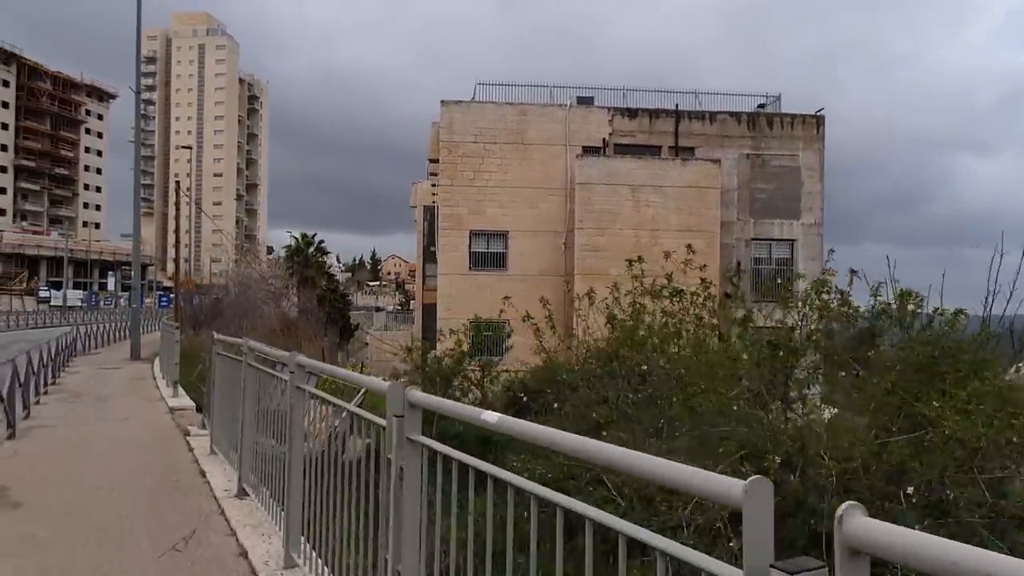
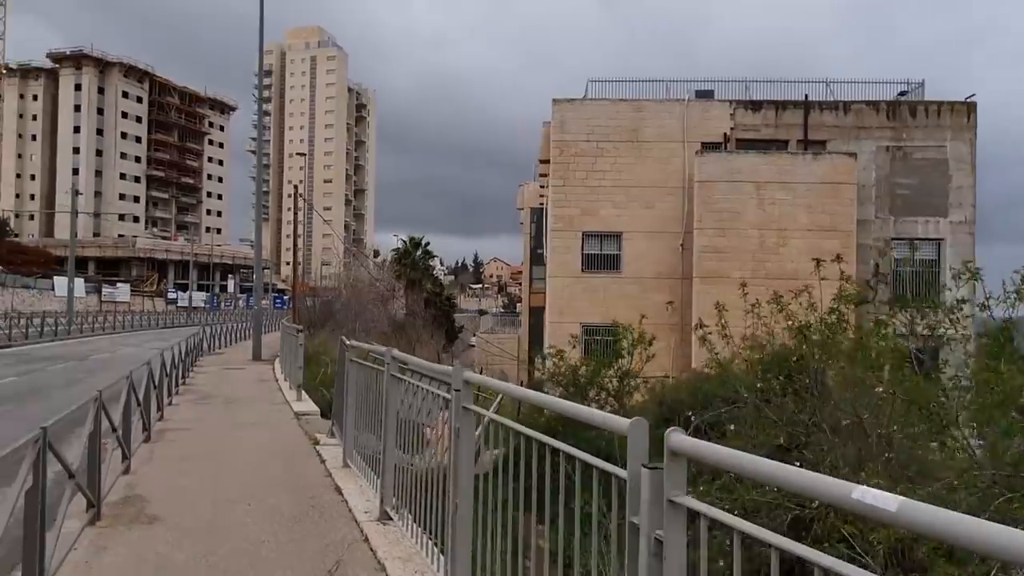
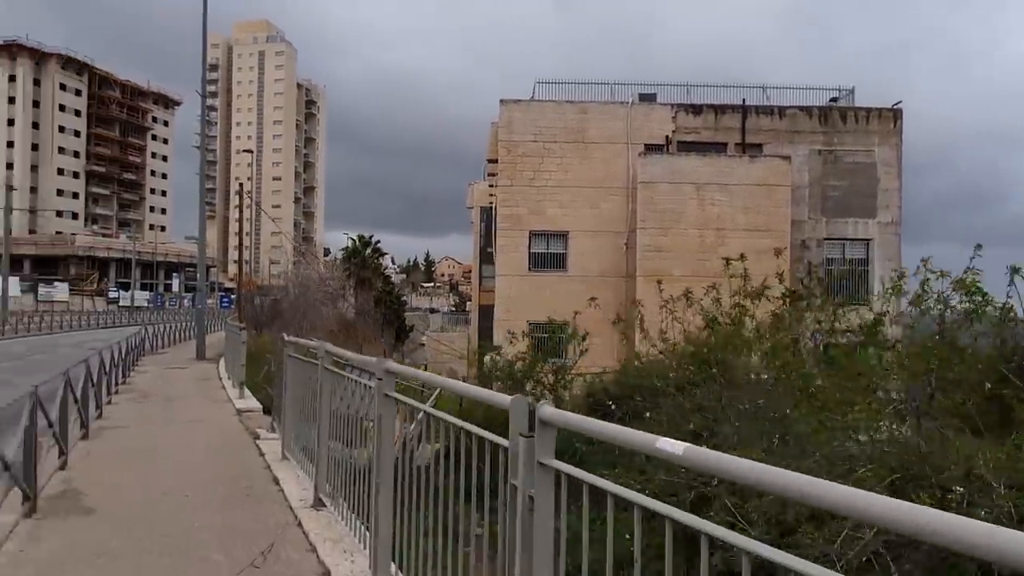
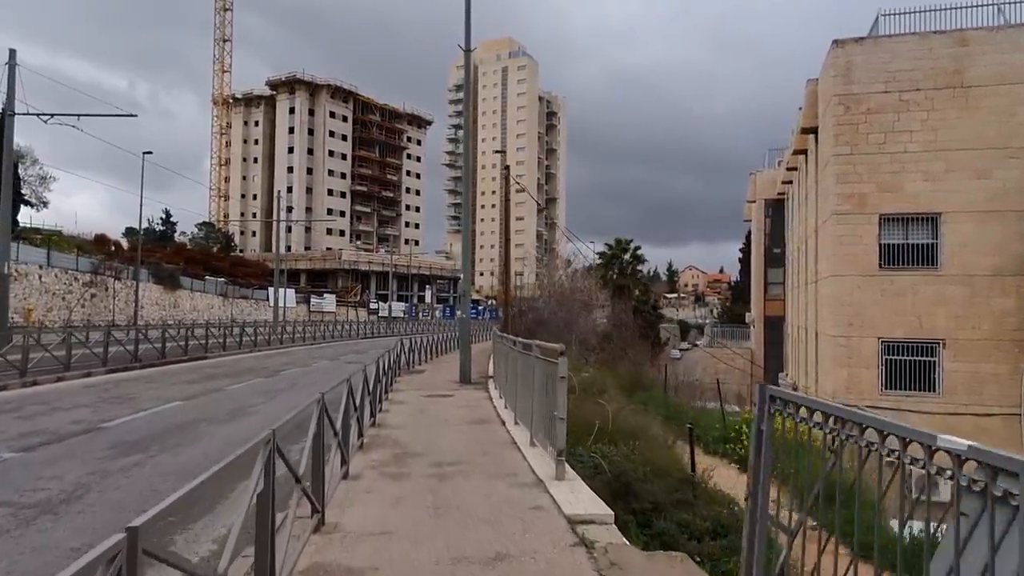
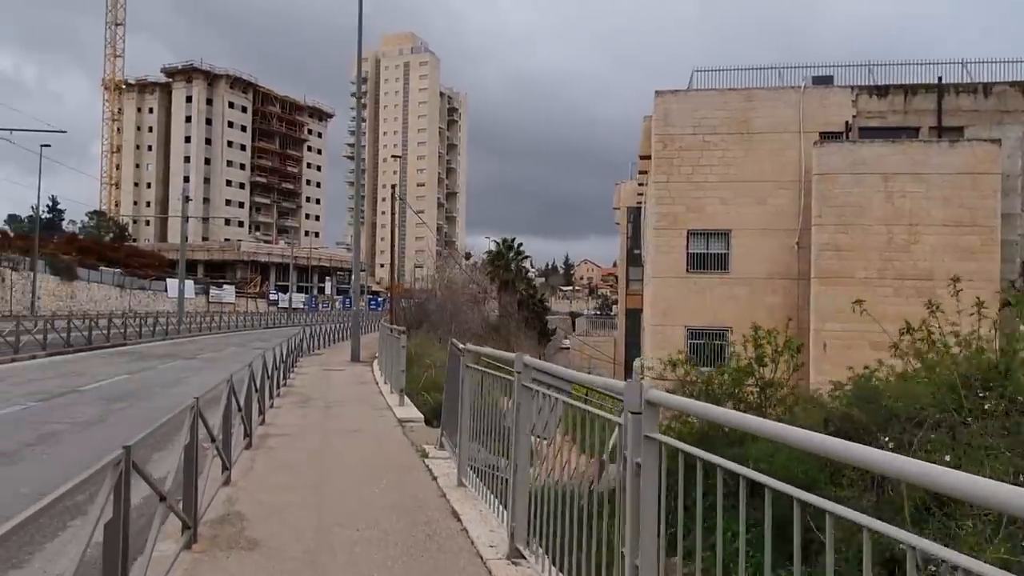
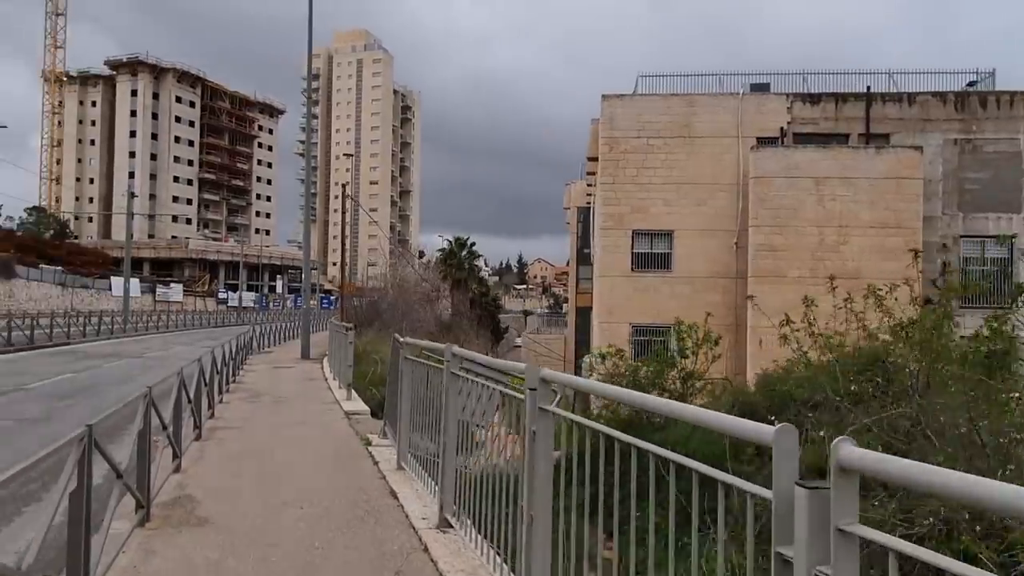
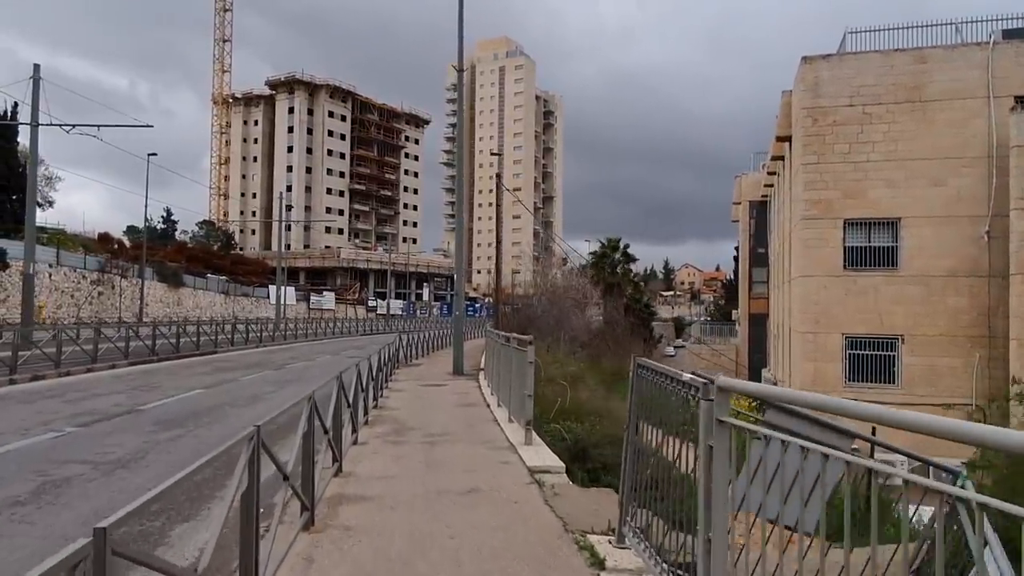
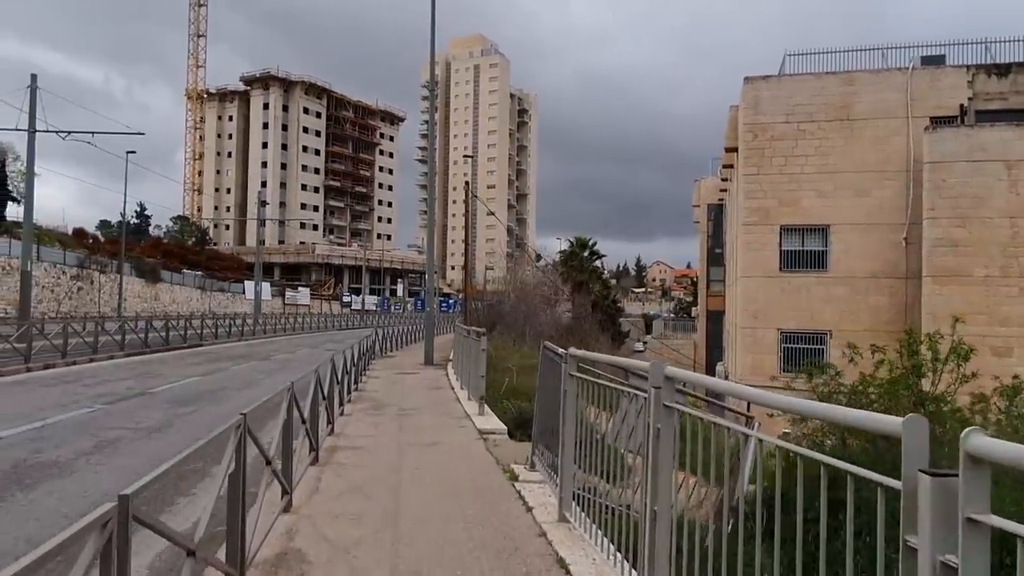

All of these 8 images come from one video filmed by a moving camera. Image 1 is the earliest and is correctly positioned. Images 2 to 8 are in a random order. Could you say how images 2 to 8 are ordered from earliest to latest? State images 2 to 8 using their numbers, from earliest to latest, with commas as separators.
3, 2, 6, 5, 8, 7, 4
